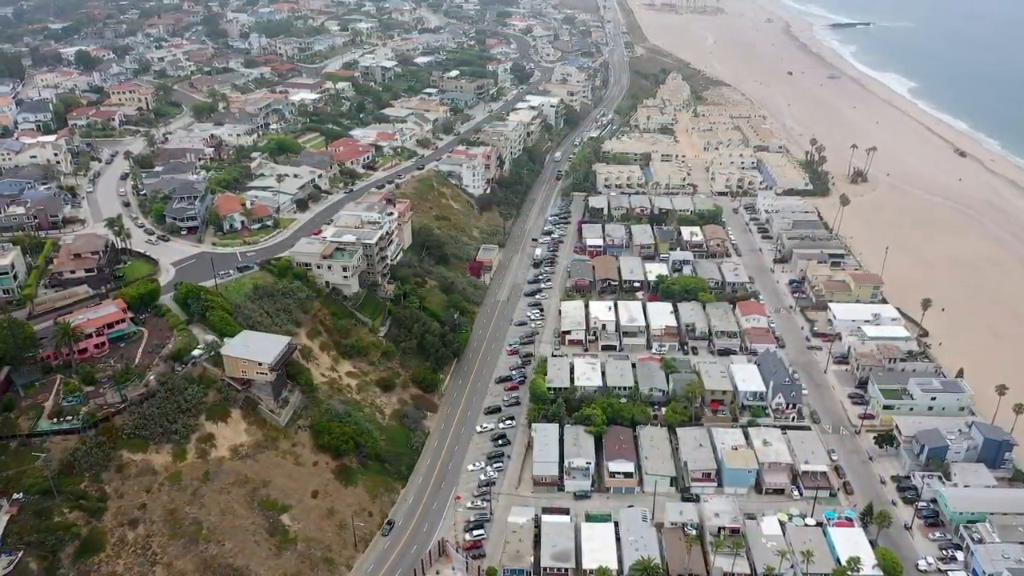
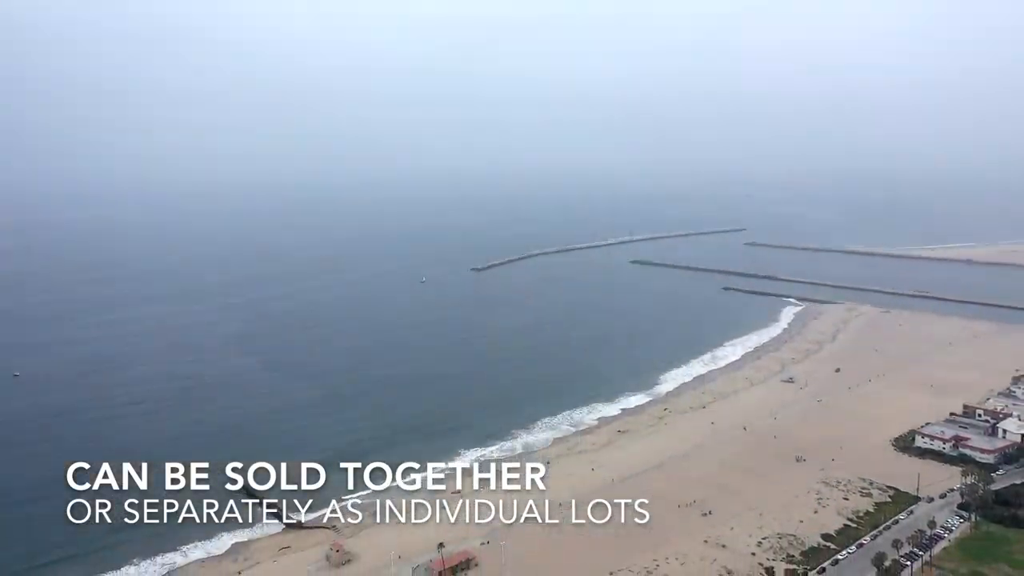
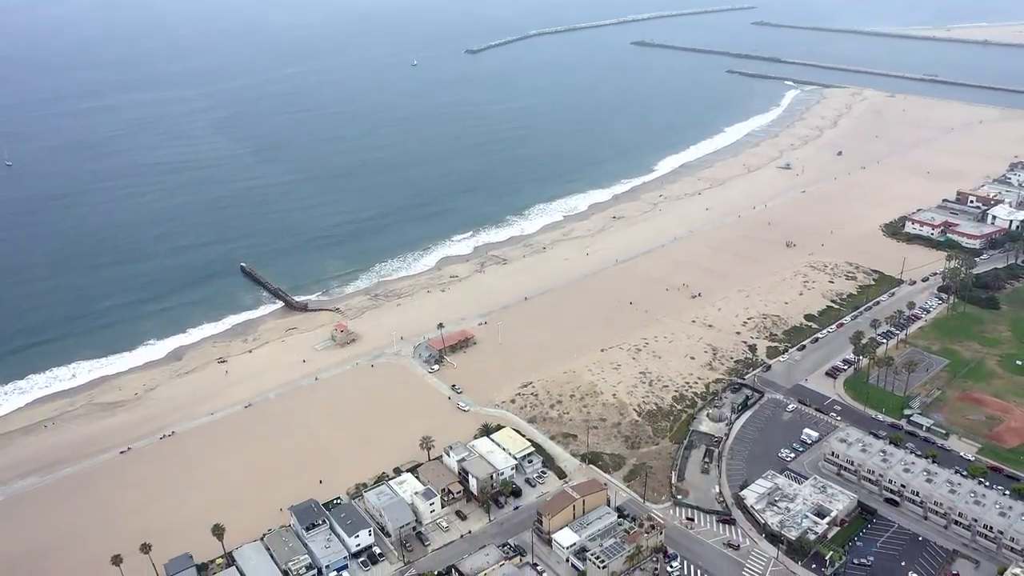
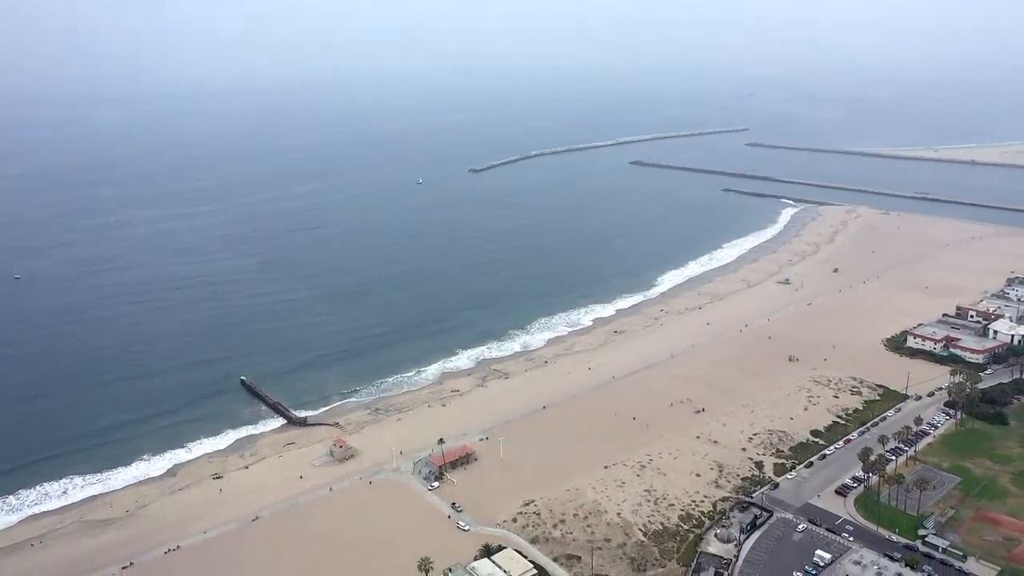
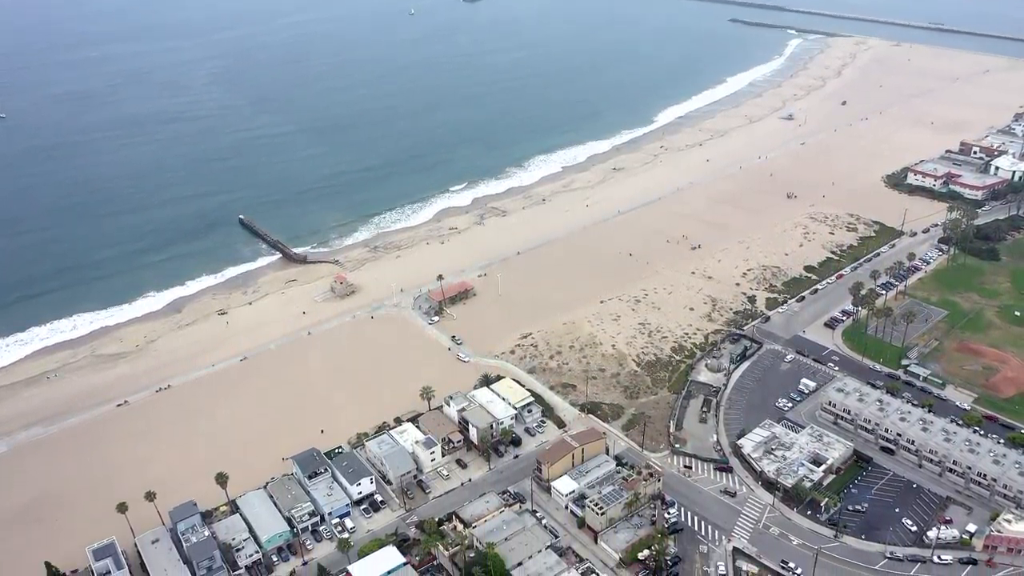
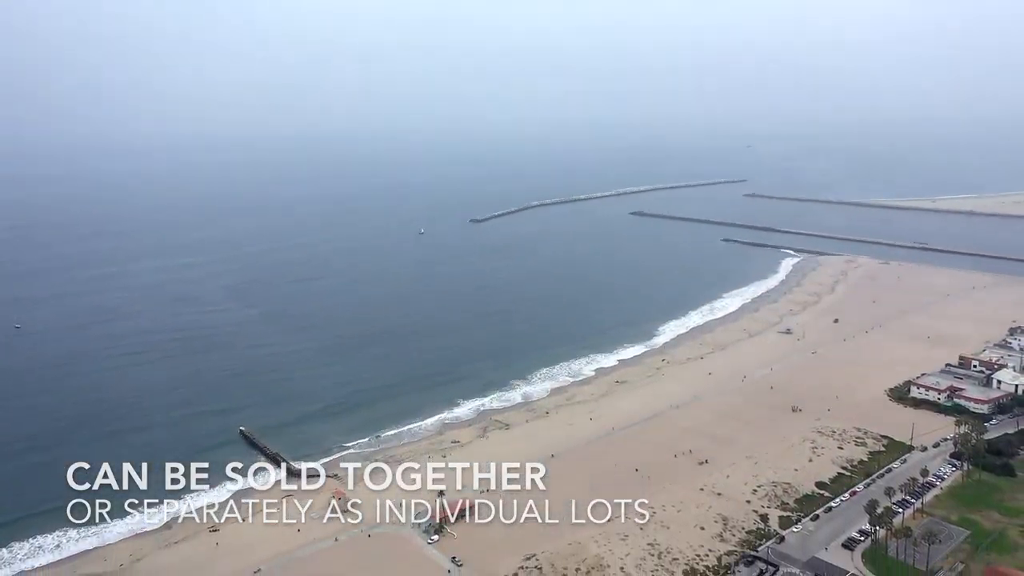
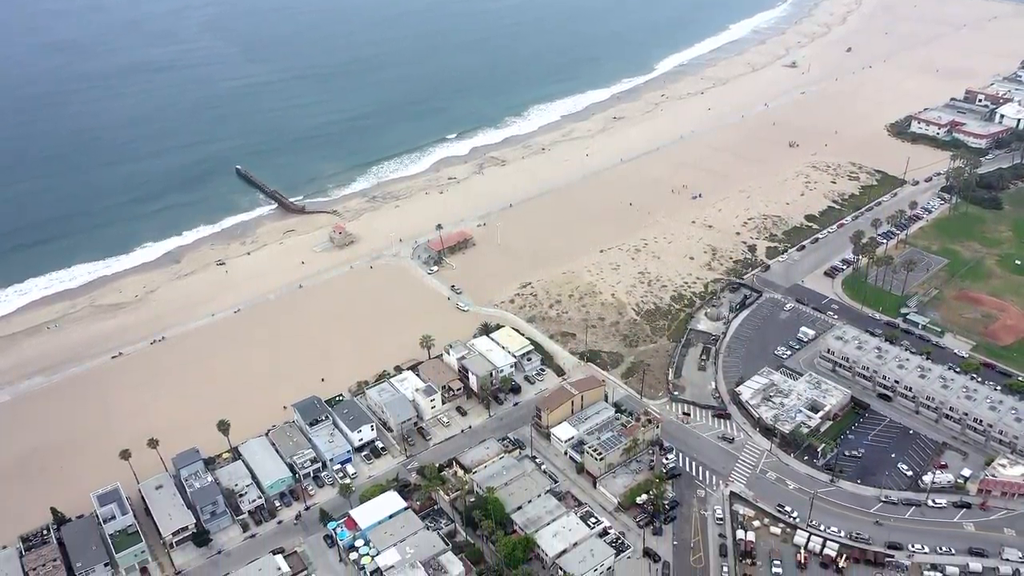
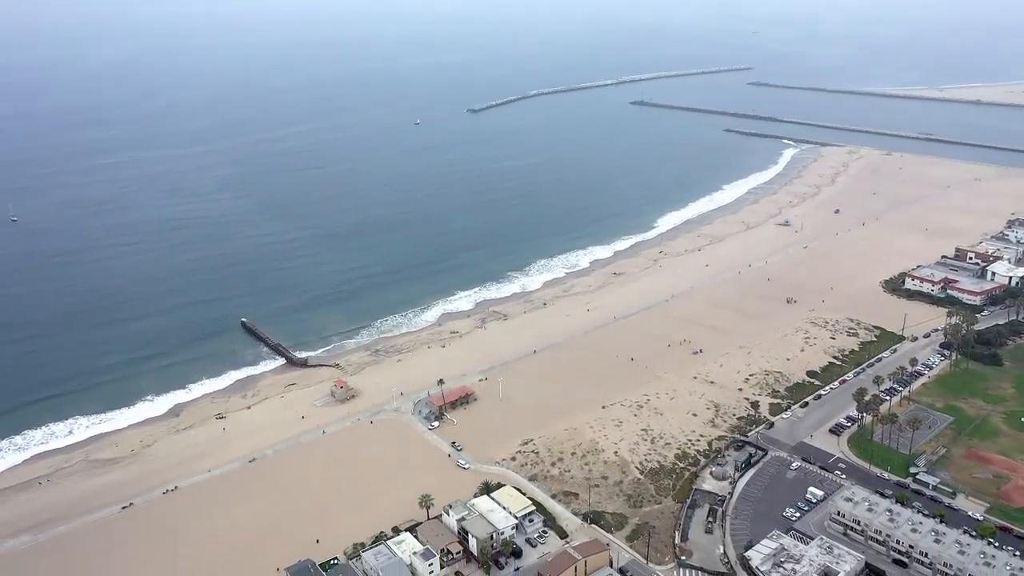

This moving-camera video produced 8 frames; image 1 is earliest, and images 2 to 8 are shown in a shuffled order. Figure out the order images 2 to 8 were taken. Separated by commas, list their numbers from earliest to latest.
2, 6, 4, 8, 3, 5, 7
